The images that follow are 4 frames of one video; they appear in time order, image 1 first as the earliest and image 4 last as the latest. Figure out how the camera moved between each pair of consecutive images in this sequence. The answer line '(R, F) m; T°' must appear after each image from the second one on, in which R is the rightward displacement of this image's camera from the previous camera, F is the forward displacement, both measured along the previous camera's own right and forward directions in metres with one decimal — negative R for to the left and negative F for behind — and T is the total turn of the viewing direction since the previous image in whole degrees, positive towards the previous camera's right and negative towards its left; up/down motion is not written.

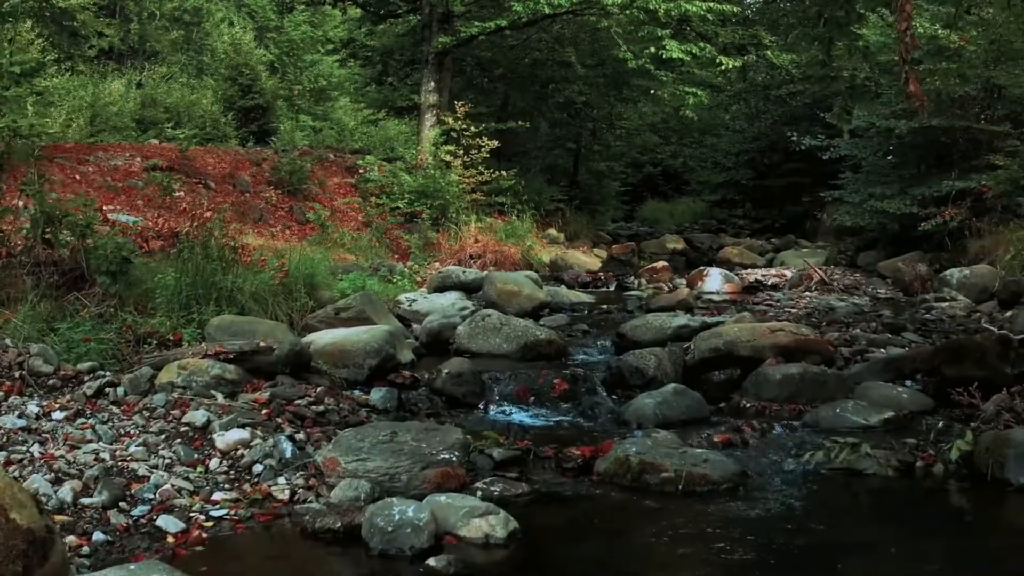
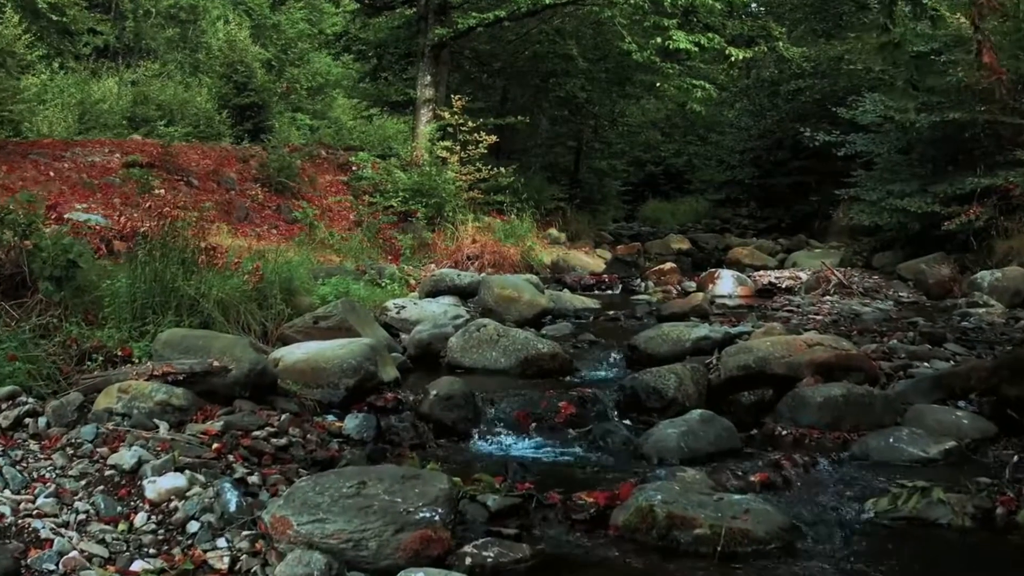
(0.0, +0.9) m; 0°
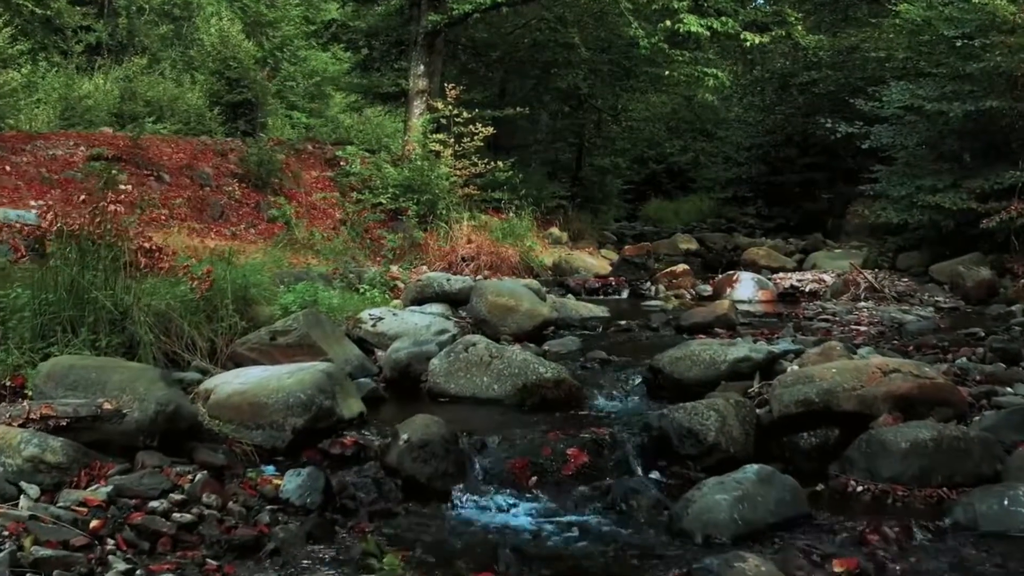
(0.0, +1.3) m; 0°
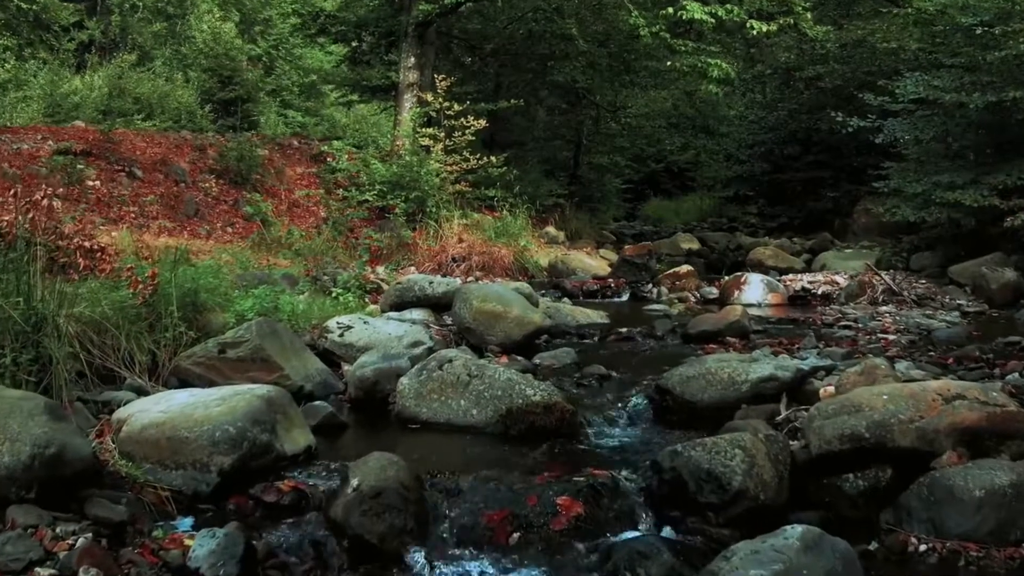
(+0.1, +0.9) m; 0°
